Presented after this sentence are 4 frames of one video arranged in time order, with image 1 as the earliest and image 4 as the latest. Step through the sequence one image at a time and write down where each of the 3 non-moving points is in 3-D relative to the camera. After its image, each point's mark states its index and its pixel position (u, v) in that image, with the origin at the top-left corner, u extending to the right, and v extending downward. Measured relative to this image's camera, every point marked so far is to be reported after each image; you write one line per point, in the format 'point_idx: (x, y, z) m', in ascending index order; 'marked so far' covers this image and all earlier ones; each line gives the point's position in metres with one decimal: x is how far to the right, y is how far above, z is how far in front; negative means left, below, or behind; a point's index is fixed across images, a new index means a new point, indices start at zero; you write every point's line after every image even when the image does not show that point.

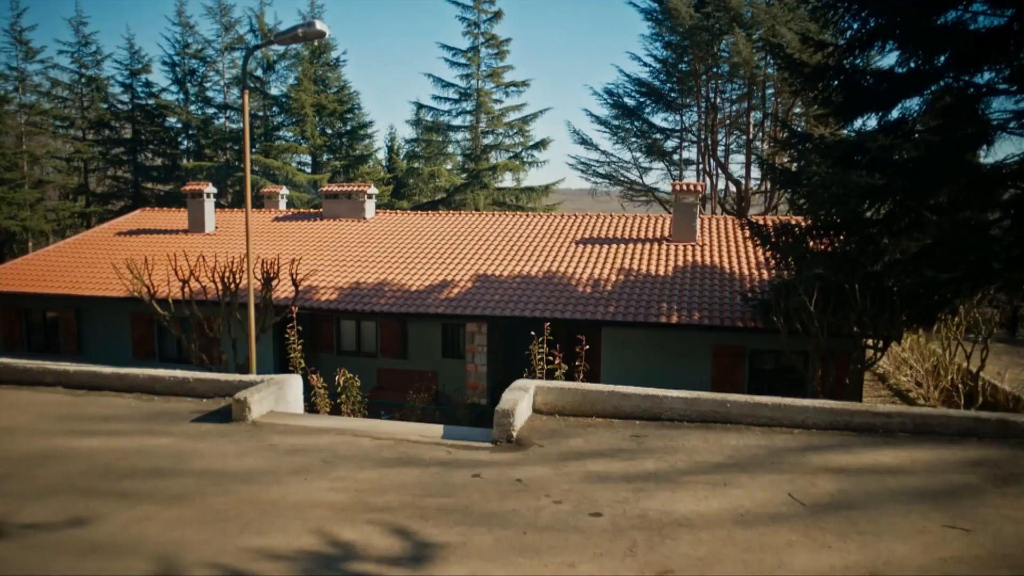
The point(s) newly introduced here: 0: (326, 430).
0: (-1.5, -1.2, +6.0) m
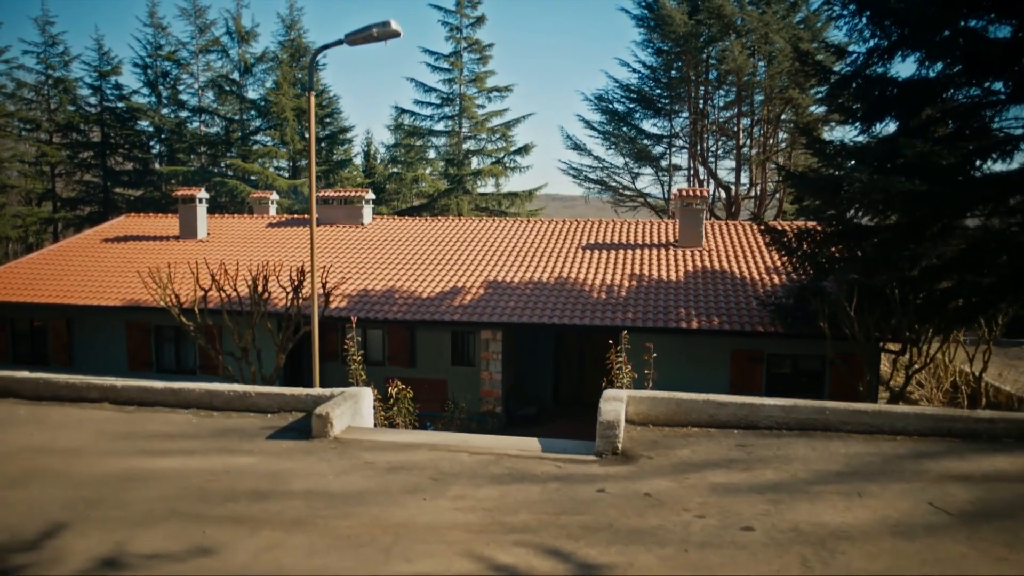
0: (-0.8, -1.3, +5.8) m
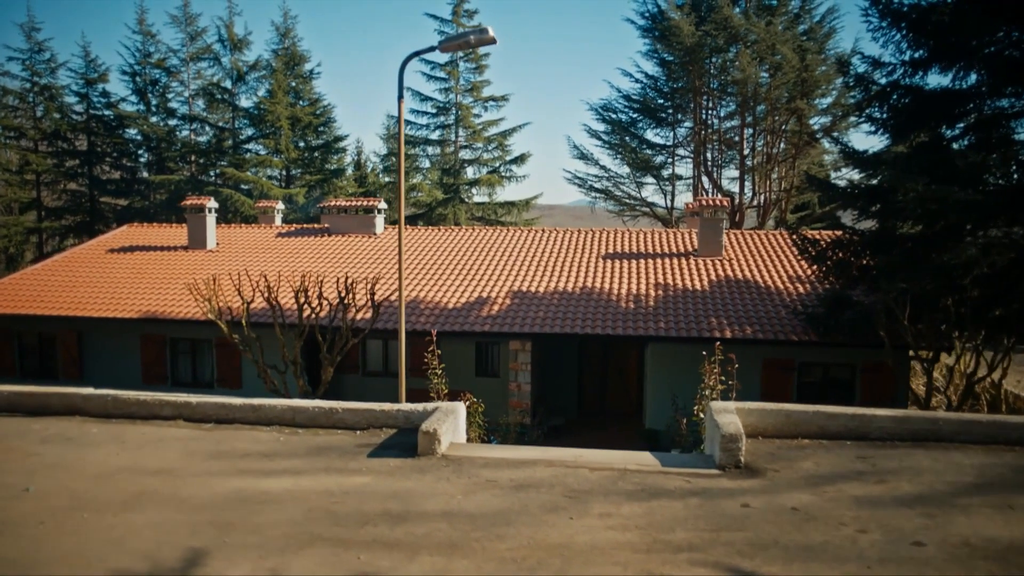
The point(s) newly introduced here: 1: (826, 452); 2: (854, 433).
0: (+0.1, -1.4, +5.6) m
1: (+2.5, -1.3, +5.6) m
2: (+2.8, -1.2, +5.9) m
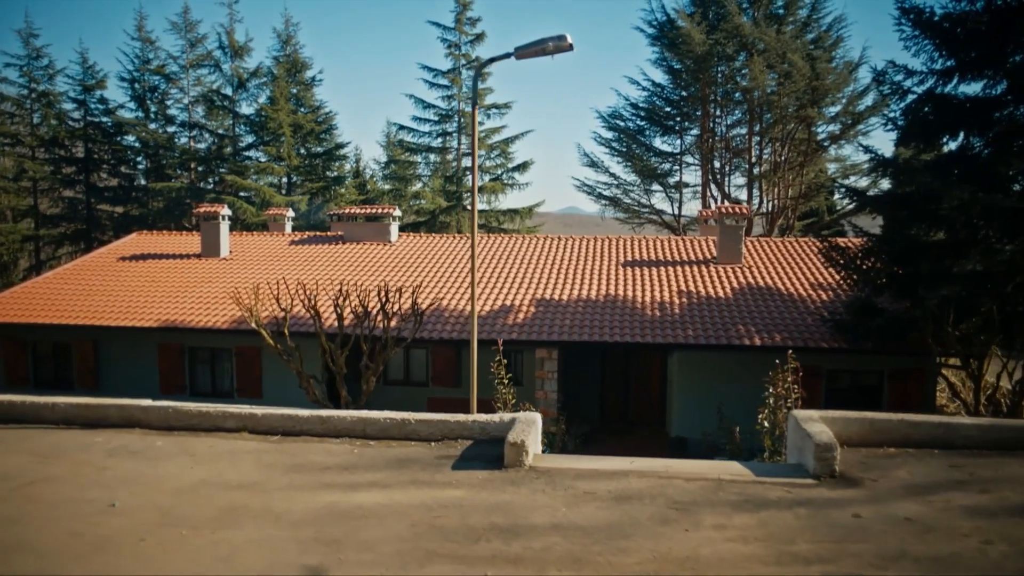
0: (+0.8, -1.4, +5.6) m
1: (+3.2, -1.4, +5.6) m
2: (+3.5, -1.3, +5.9) m
